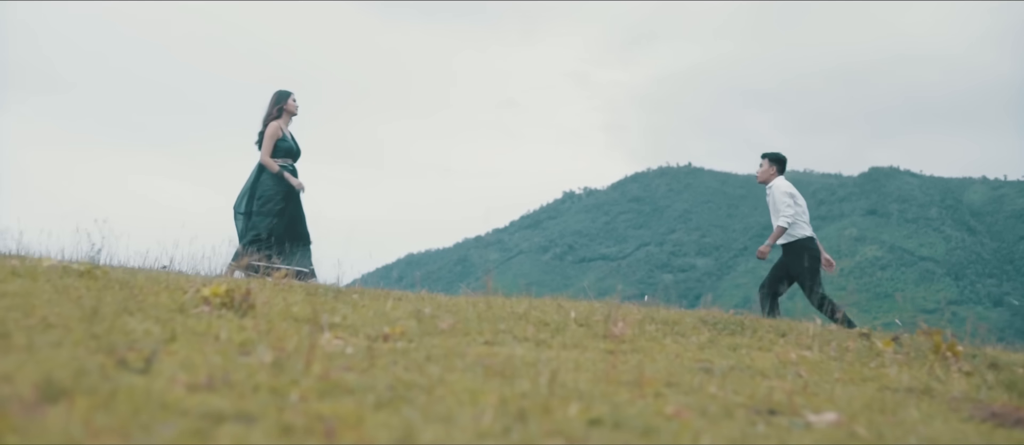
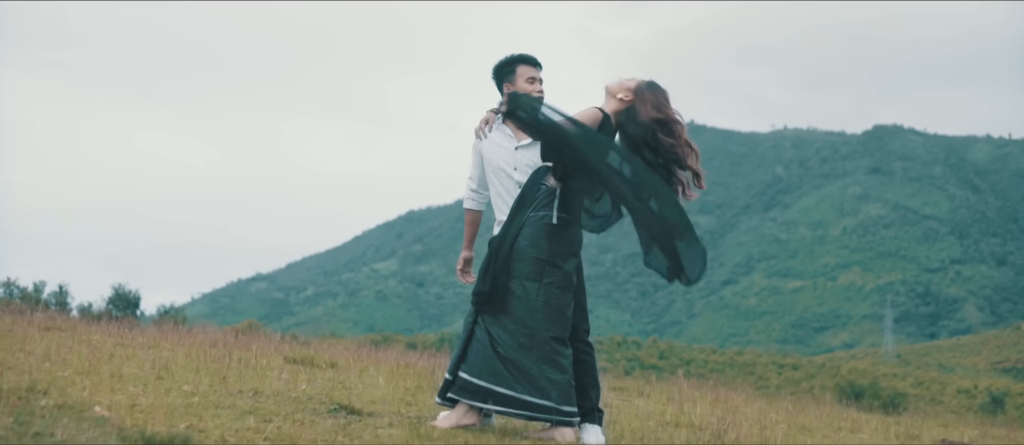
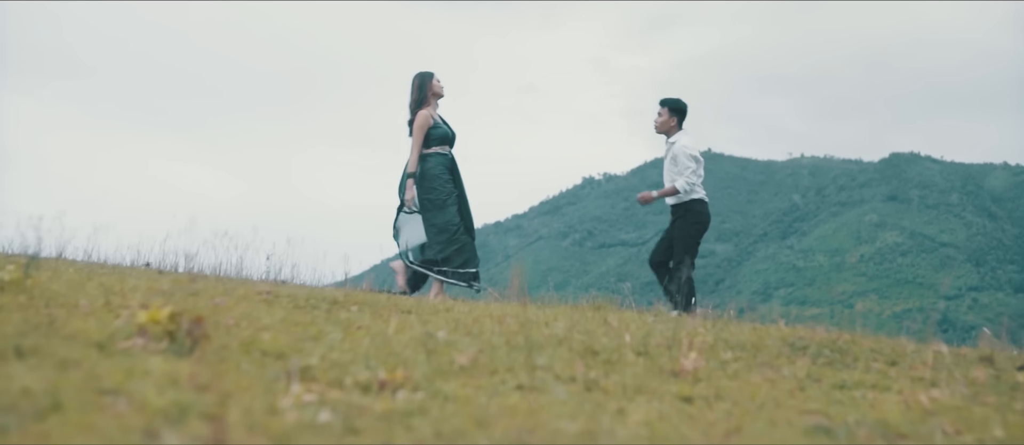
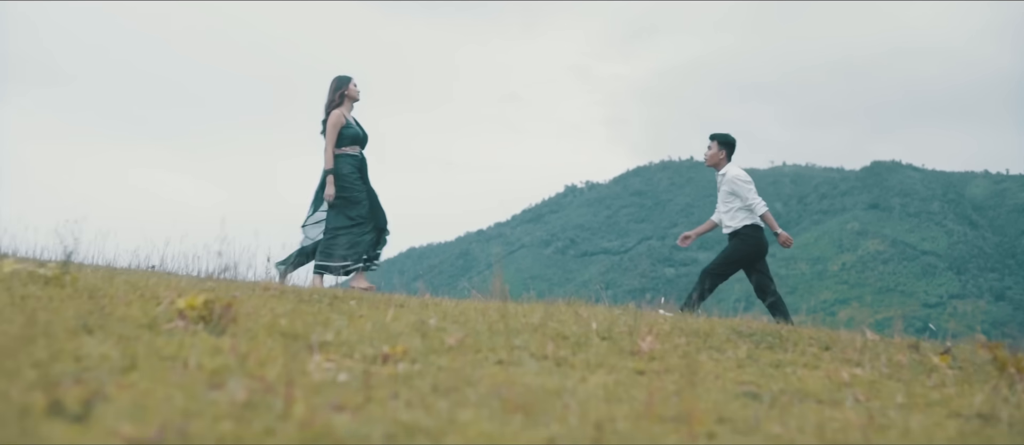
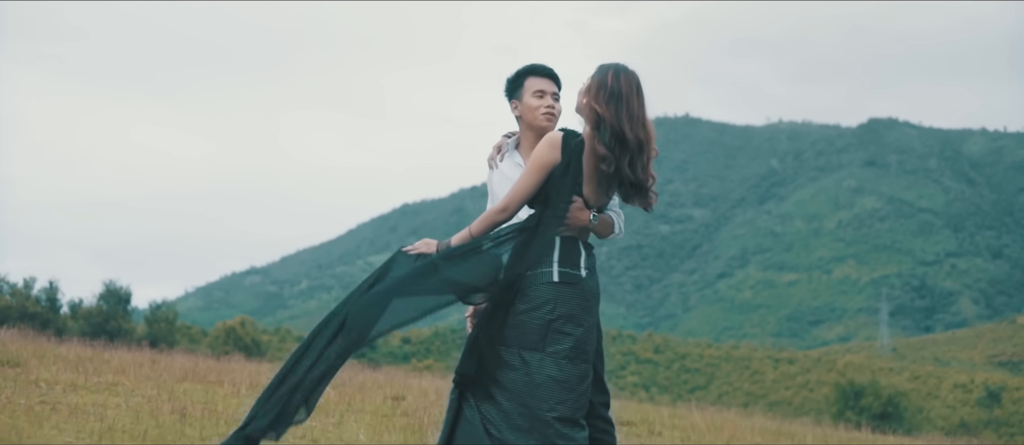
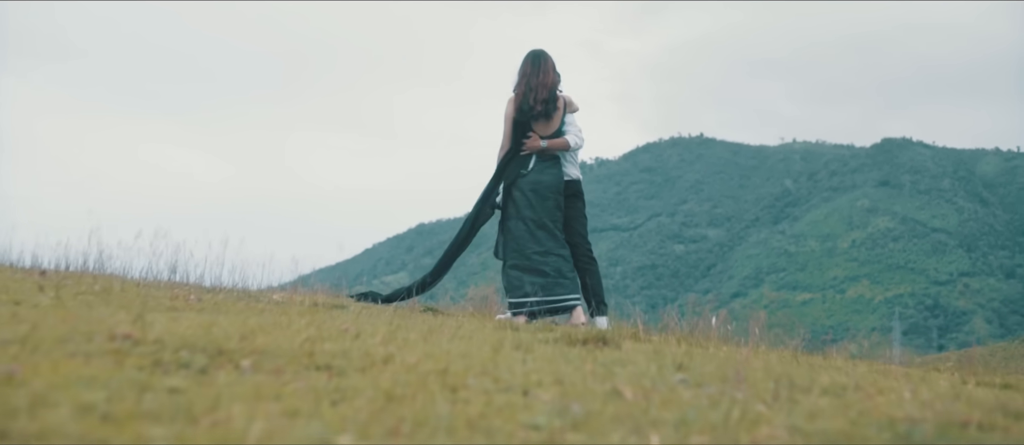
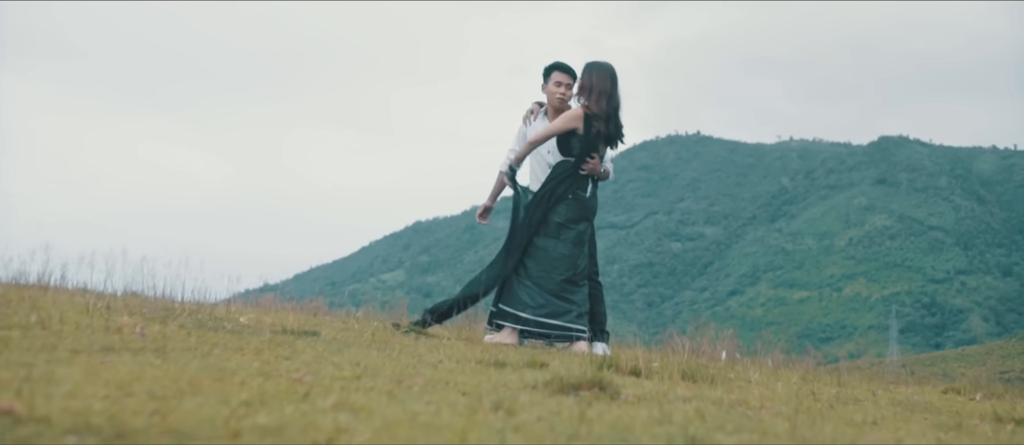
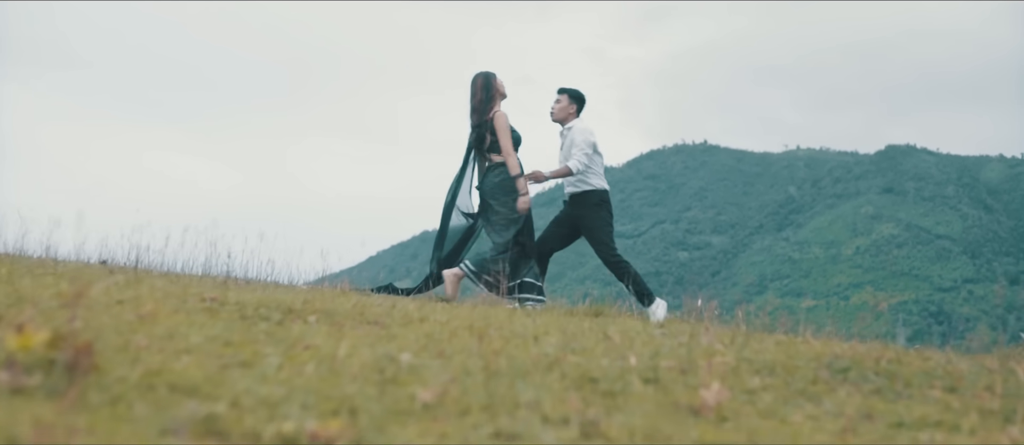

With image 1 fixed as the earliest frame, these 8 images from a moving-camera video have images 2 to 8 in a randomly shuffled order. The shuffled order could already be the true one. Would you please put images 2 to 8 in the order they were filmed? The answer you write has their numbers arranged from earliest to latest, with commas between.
4, 3, 8, 6, 7, 2, 5
